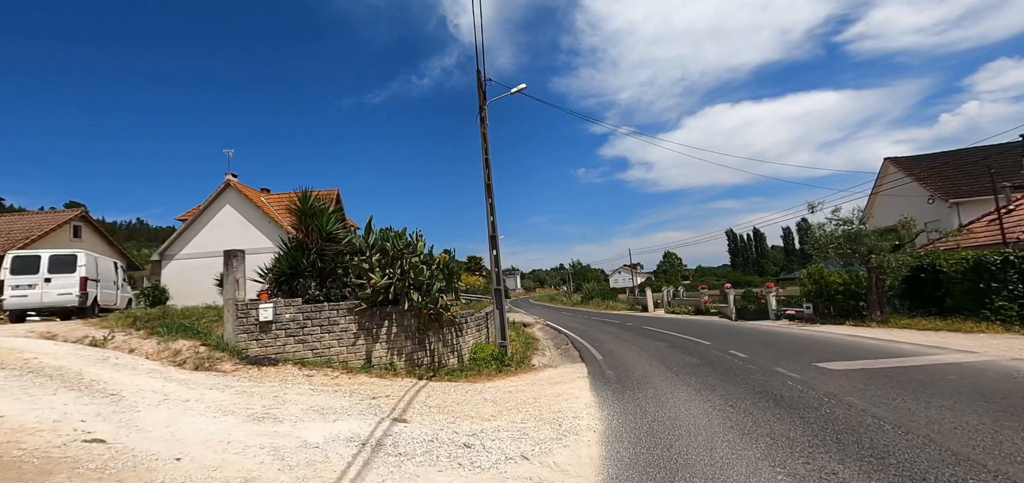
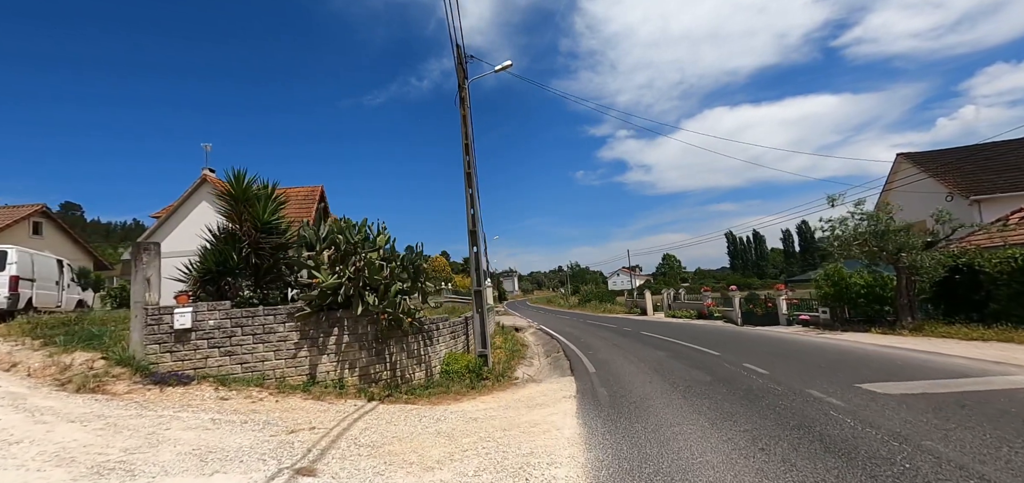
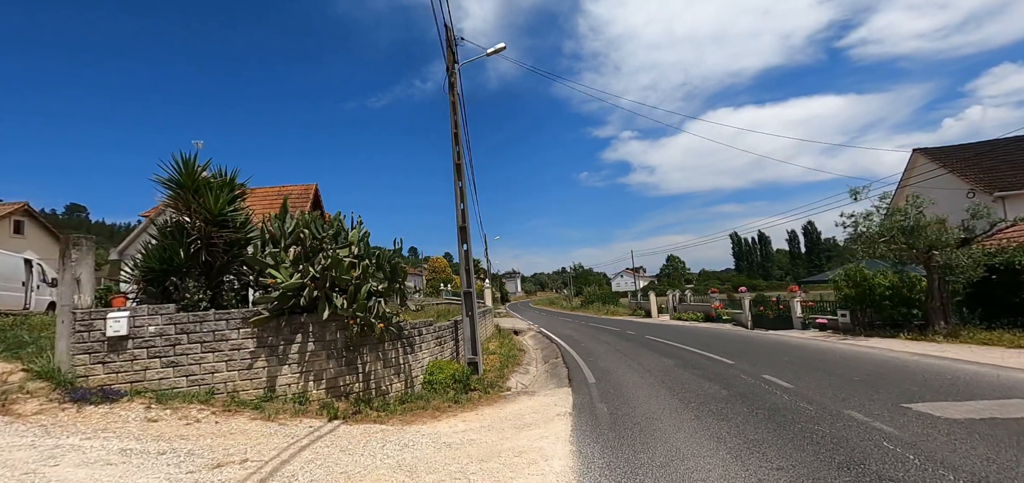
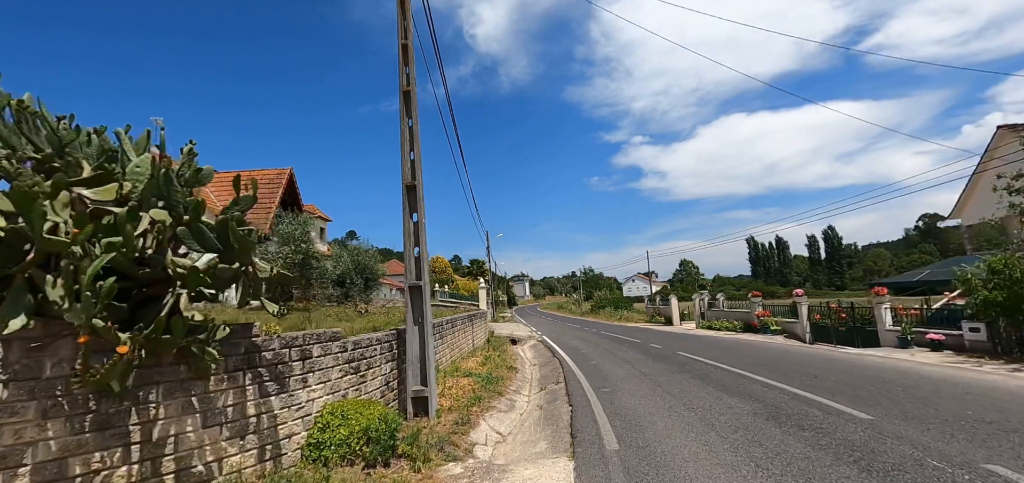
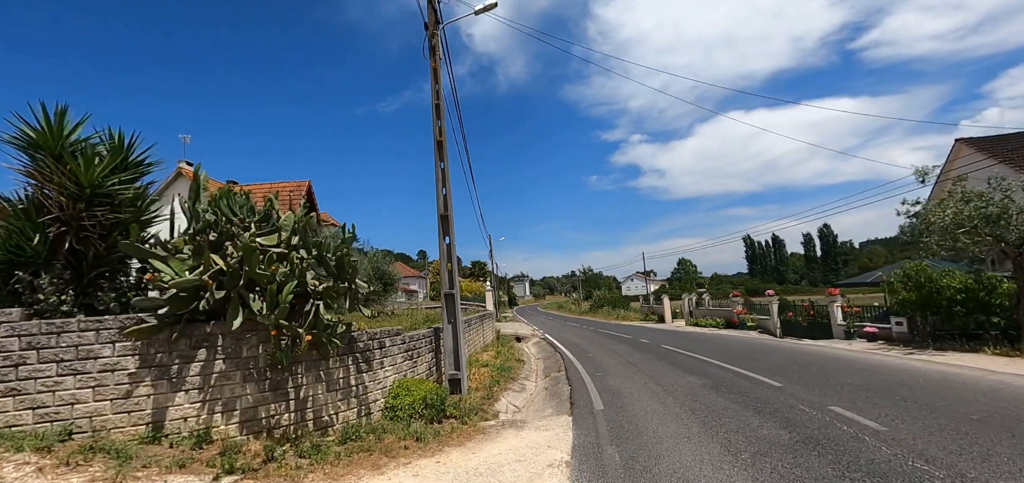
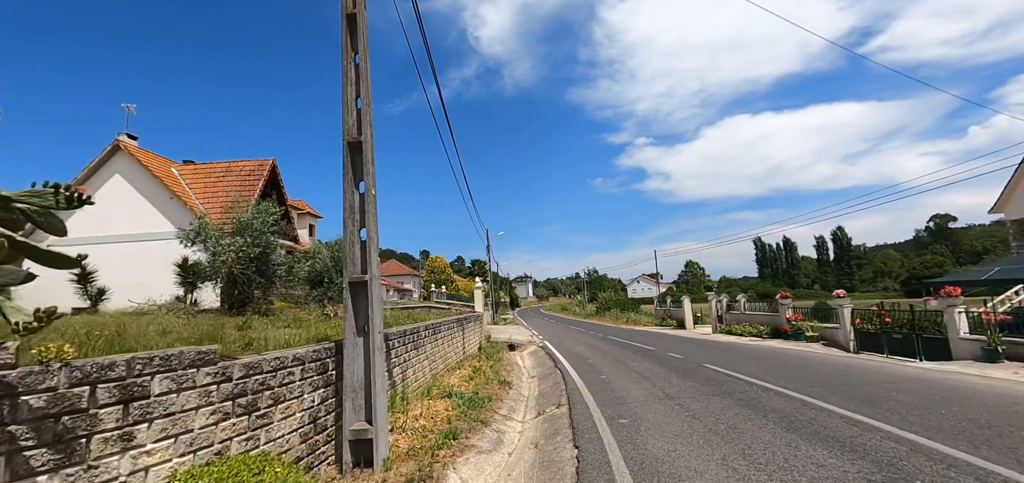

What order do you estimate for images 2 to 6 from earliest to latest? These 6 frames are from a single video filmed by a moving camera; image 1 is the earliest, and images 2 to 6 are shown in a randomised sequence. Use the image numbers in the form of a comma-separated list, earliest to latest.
2, 3, 5, 4, 6
